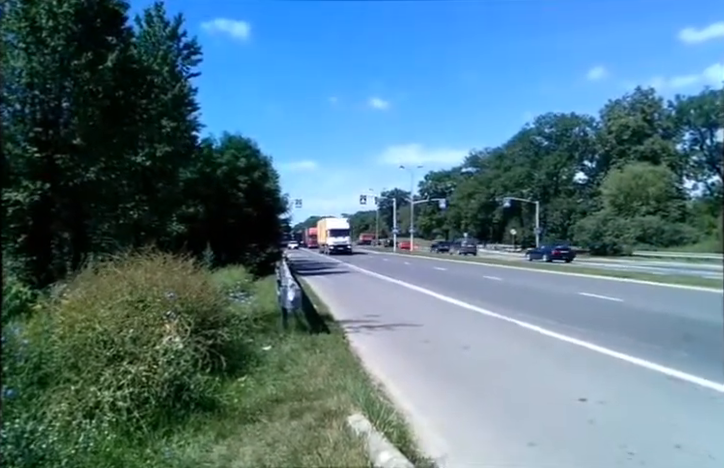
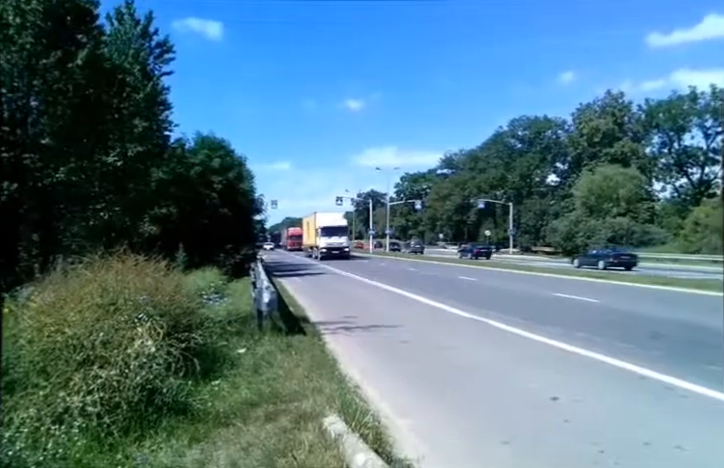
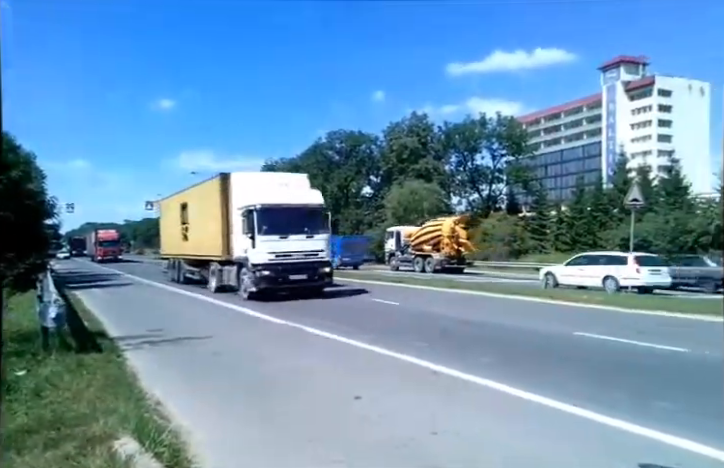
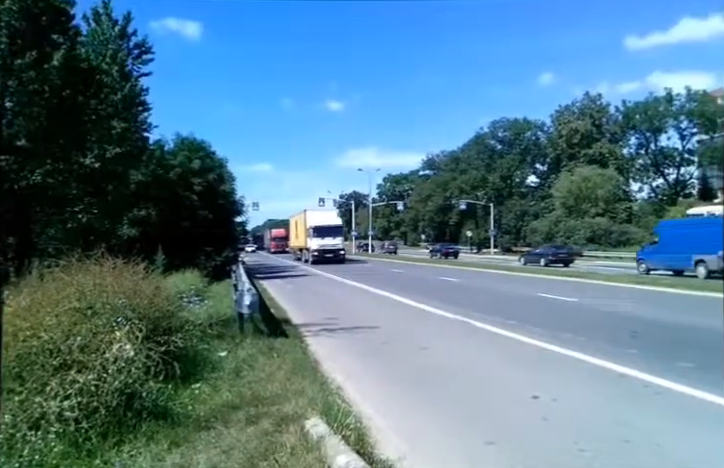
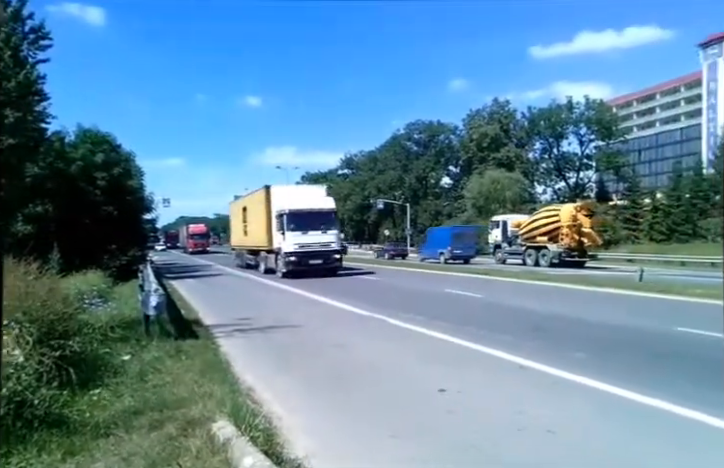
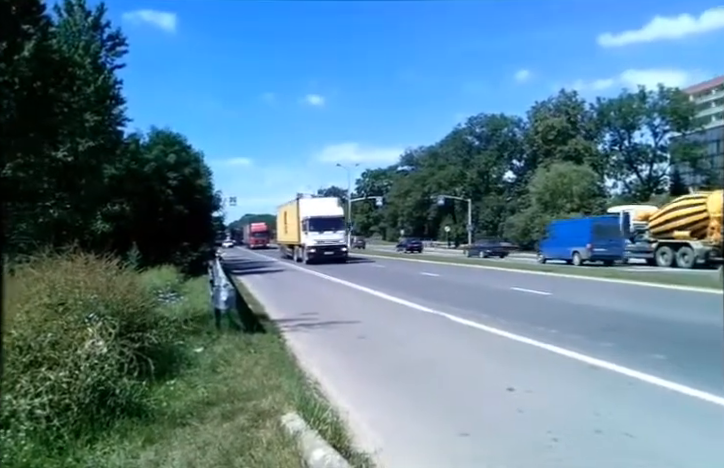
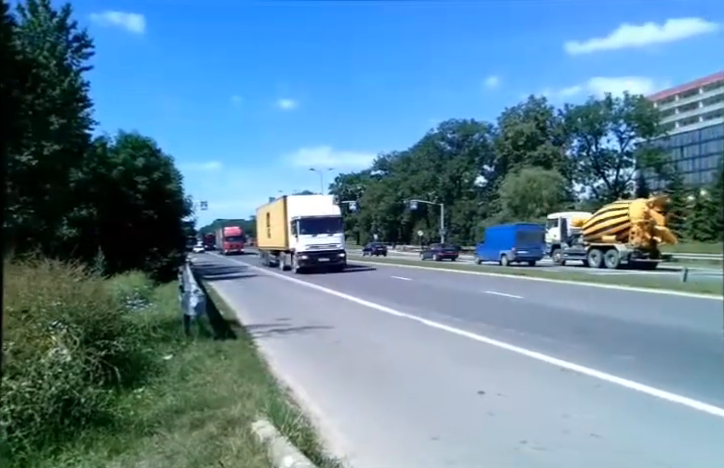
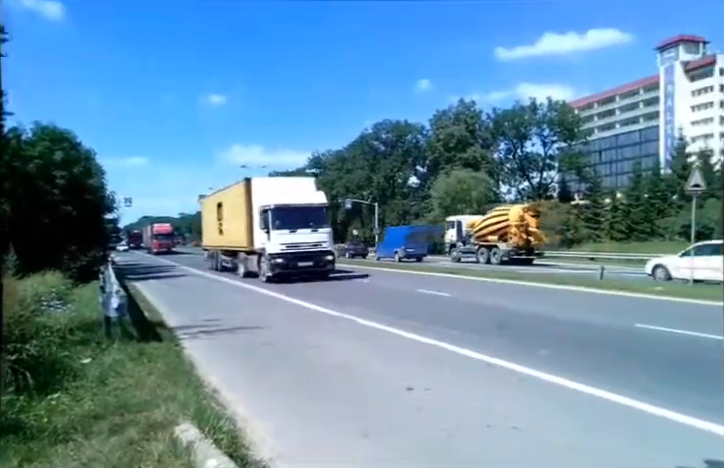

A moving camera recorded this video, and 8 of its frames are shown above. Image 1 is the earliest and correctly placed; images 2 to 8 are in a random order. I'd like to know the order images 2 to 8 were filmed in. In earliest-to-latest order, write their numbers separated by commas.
2, 4, 6, 7, 5, 8, 3
